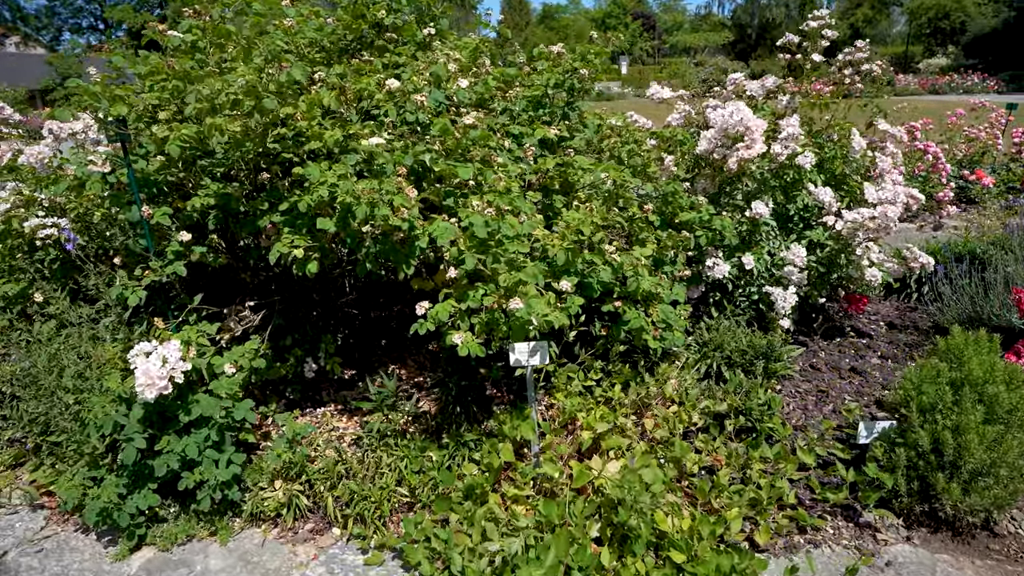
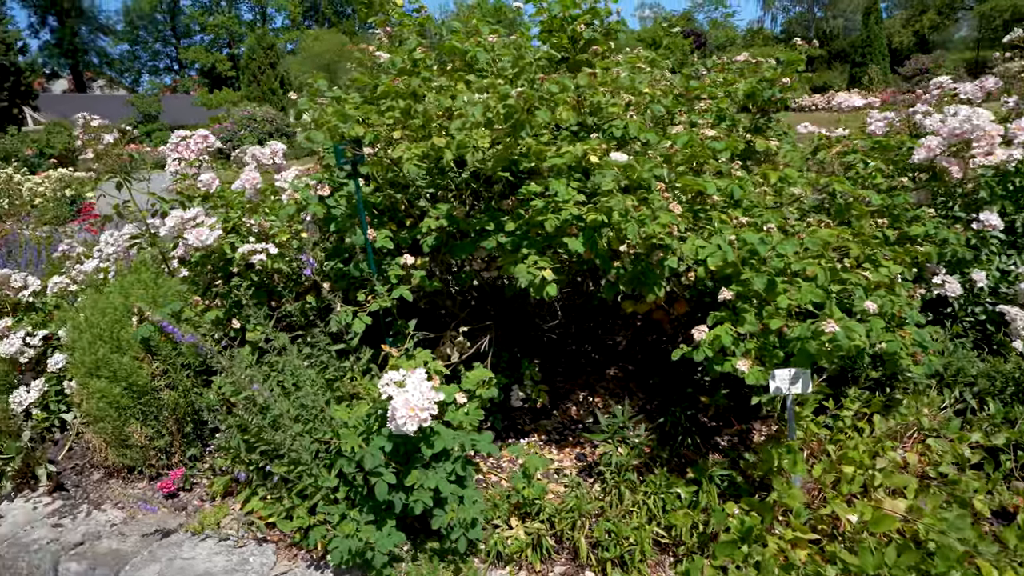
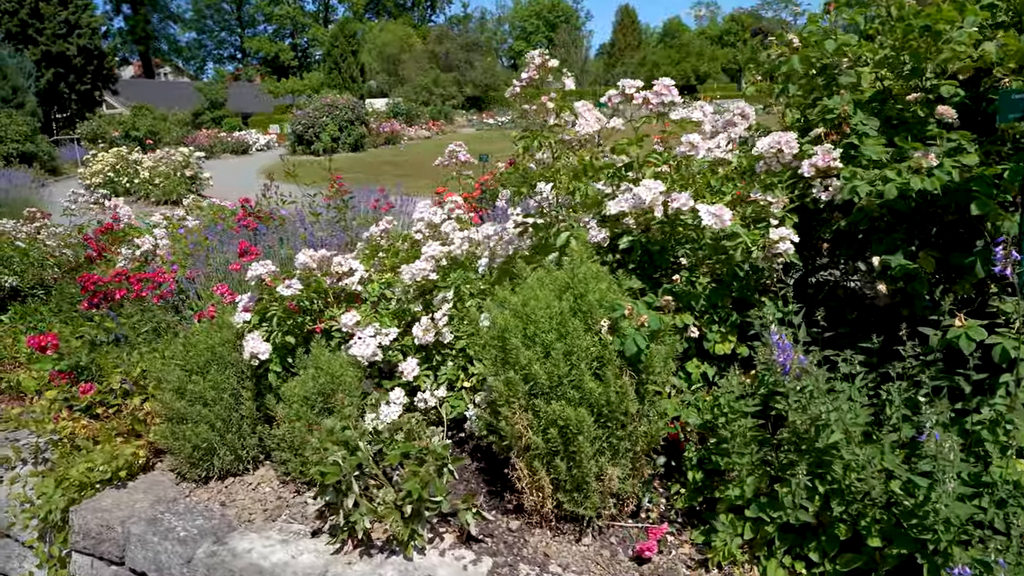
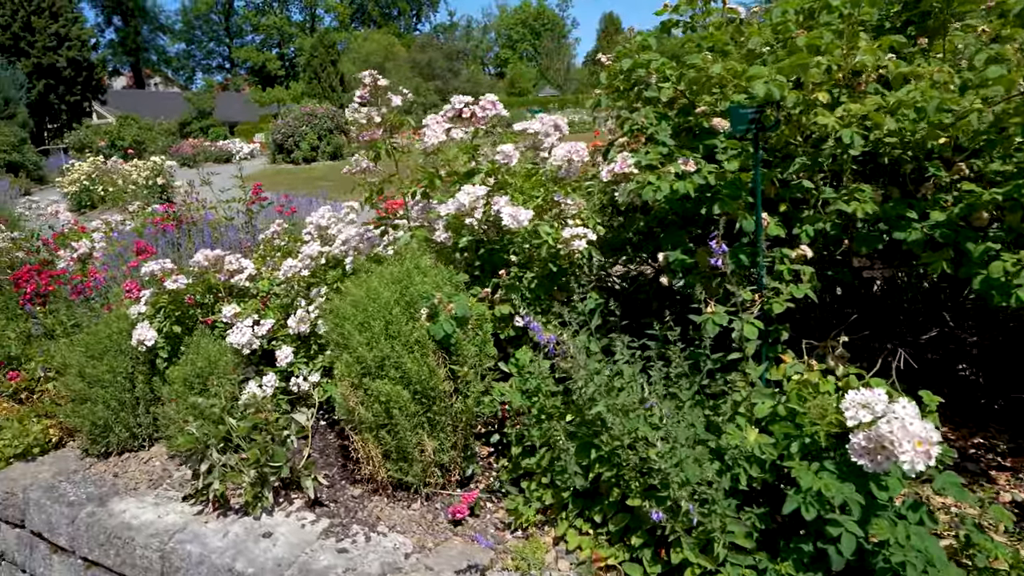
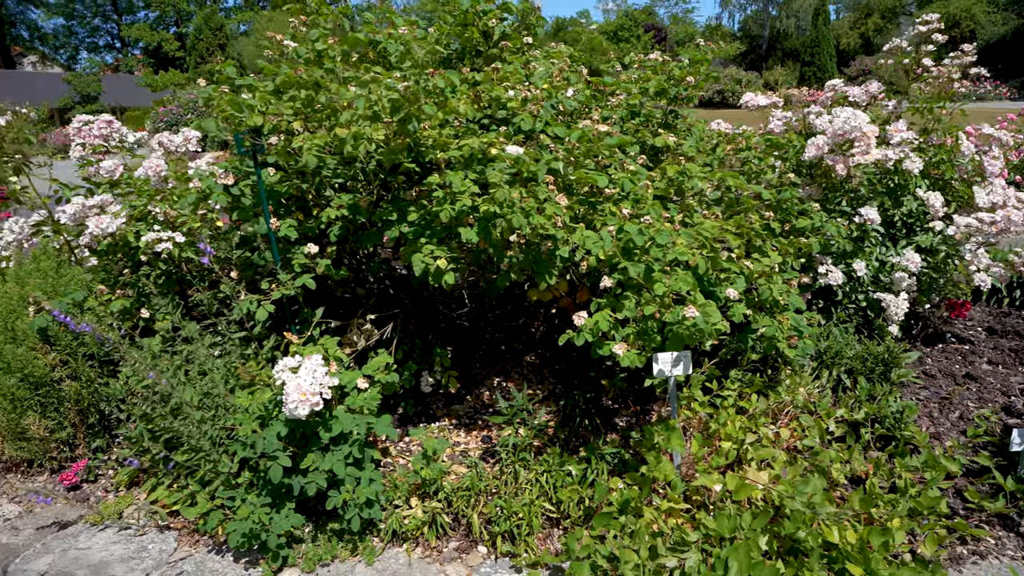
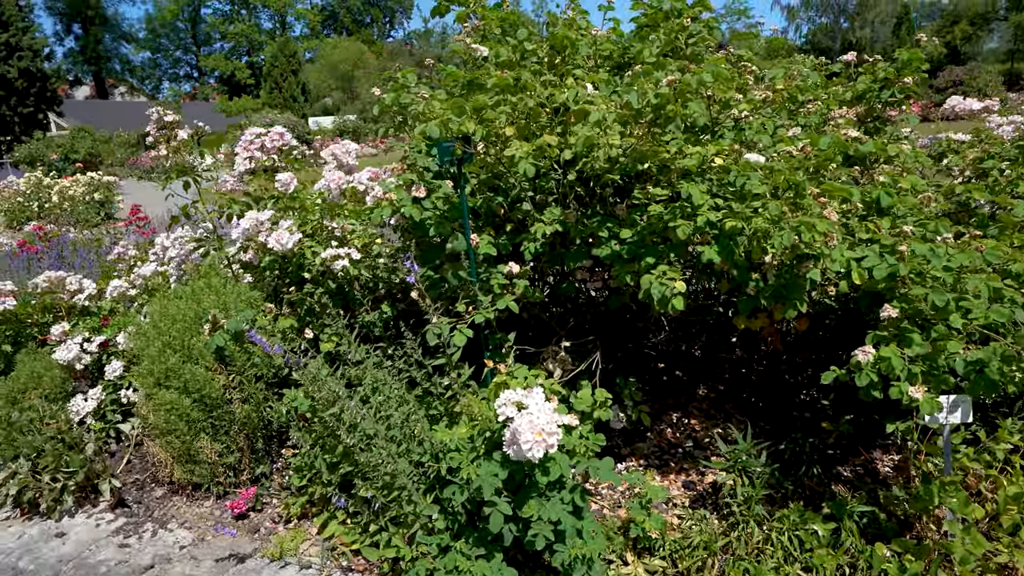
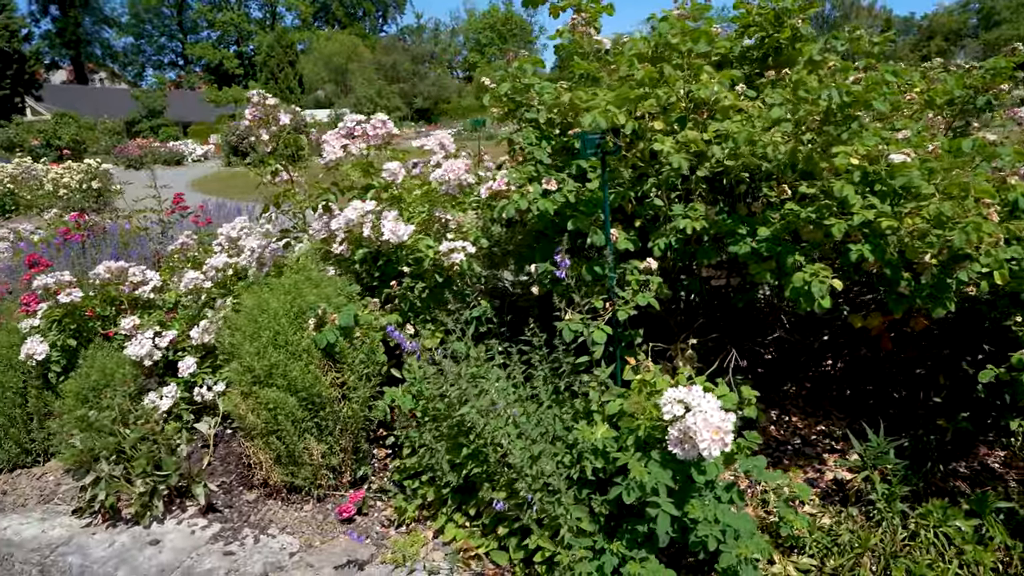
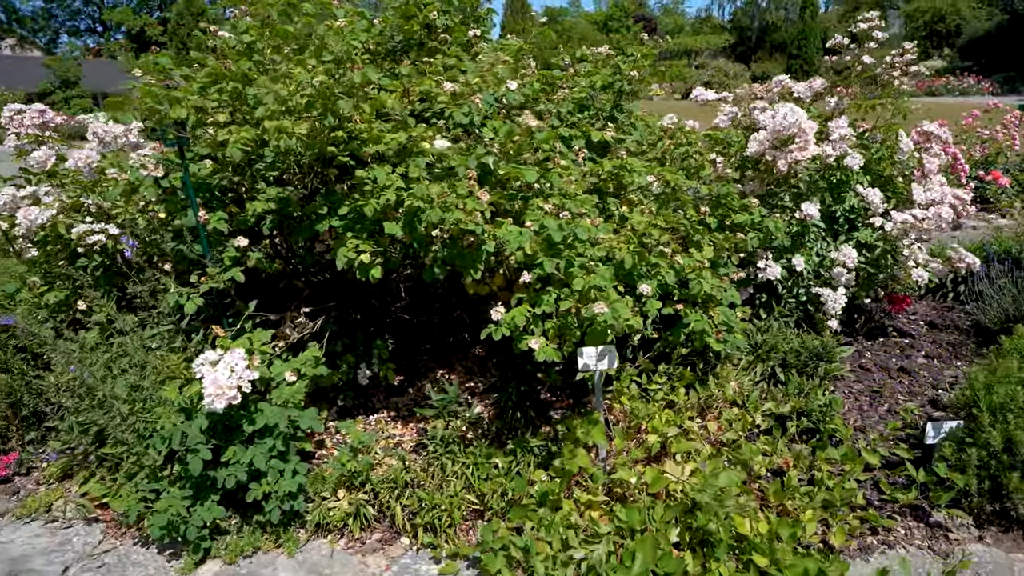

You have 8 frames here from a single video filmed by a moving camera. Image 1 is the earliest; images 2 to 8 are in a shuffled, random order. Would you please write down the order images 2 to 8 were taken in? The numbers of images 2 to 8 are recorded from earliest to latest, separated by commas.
8, 5, 2, 6, 7, 4, 3
